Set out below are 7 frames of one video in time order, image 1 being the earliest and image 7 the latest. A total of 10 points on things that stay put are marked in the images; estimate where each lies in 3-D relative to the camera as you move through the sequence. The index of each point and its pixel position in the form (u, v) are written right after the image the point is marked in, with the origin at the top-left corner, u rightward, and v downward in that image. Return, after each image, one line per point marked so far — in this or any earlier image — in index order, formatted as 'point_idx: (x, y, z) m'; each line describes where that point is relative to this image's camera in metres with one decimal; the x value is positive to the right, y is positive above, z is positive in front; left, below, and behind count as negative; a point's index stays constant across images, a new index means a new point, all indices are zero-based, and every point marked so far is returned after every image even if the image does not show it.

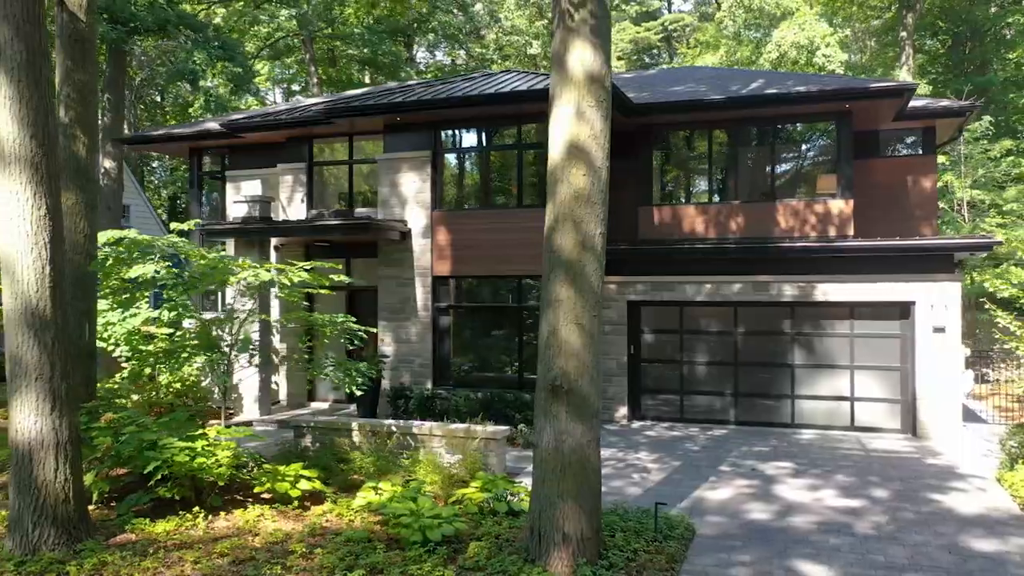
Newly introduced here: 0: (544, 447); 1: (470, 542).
0: (+0.3, -1.4, +6.2) m
1: (-0.3, -2.2, +6.4) m
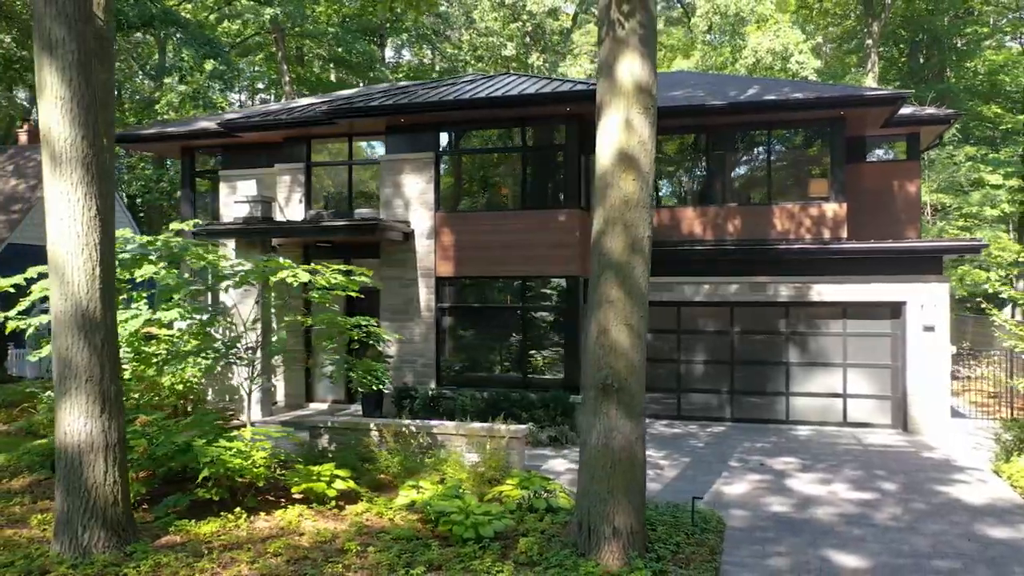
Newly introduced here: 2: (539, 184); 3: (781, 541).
0: (+0.7, -1.4, +6.4) m
1: (+0.1, -2.2, +6.6) m
2: (+0.5, +1.9, +13.5) m
3: (+2.7, -2.5, +7.3) m
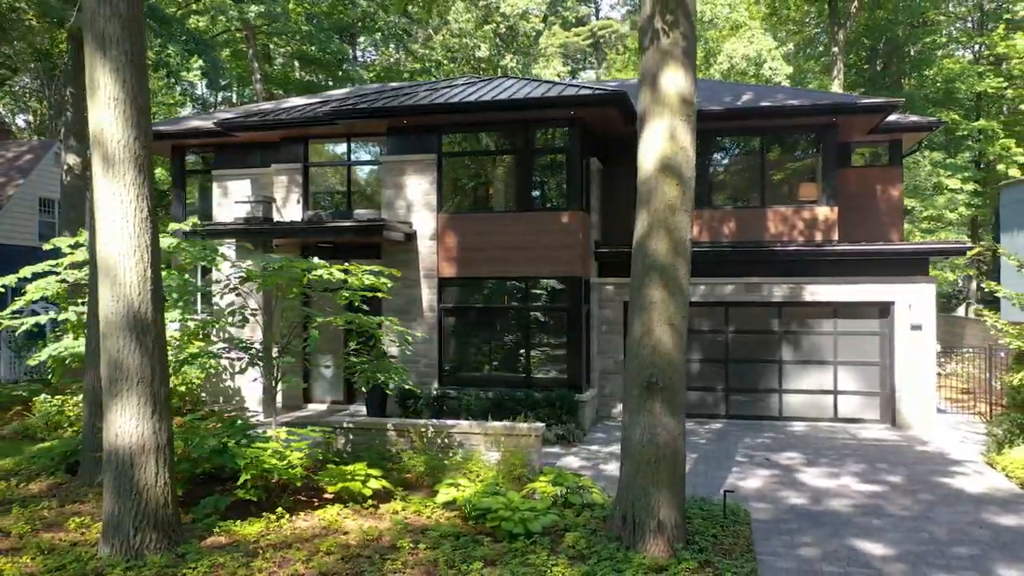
0: (+1.1, -1.4, +6.6) m
1: (+0.5, -2.3, +6.8) m
2: (+0.5, +1.9, +13.7) m
3: (+3.0, -2.5, +7.6) m
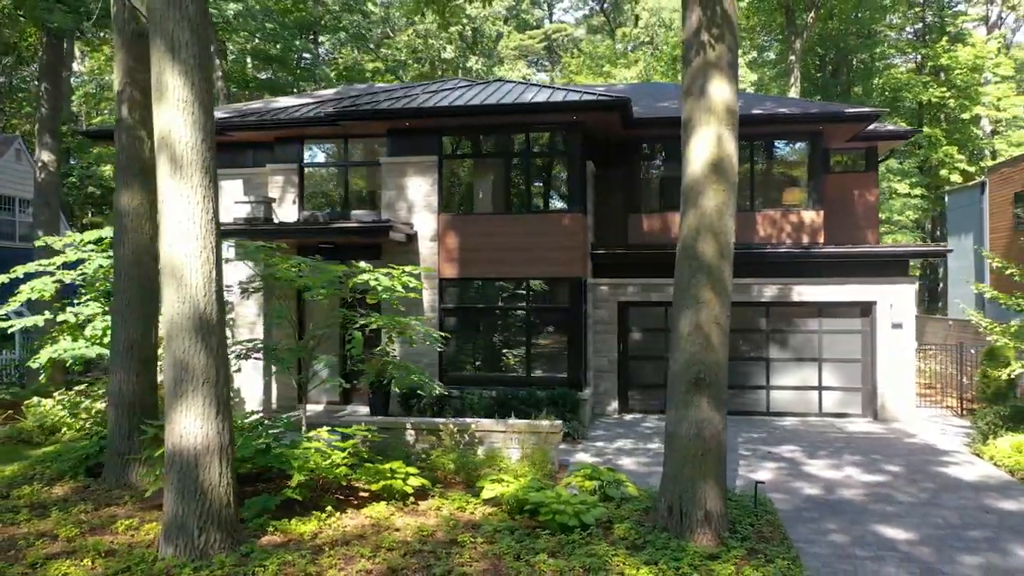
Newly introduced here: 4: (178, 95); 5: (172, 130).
0: (+1.6, -1.4, +6.9) m
1: (+1.0, -2.3, +7.0) m
2: (+0.6, +1.9, +13.9) m
3: (+3.5, -2.5, +8.0) m
4: (-2.7, +1.6, +6.0) m
5: (-2.8, +1.3, +6.0) m
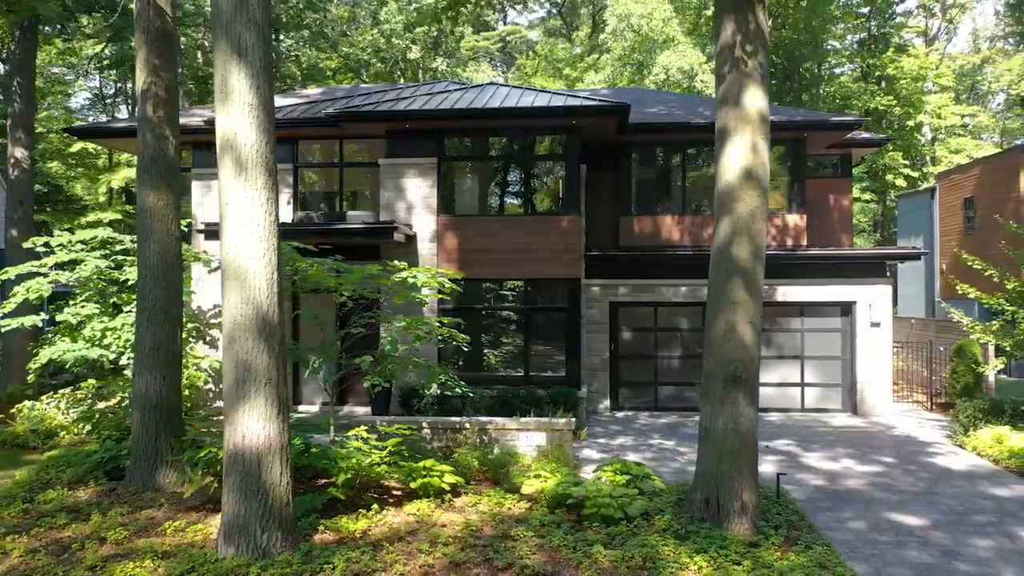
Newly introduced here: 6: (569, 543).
0: (+2.1, -1.4, +7.2) m
1: (+1.4, -2.3, +7.3) m
2: (+0.5, +1.9, +14.1) m
3: (+3.8, -2.5, +8.4) m
4: (-2.2, +1.6, +6.0) m
5: (-2.3, +1.3, +6.0) m
6: (+0.5, -2.3, +6.6) m
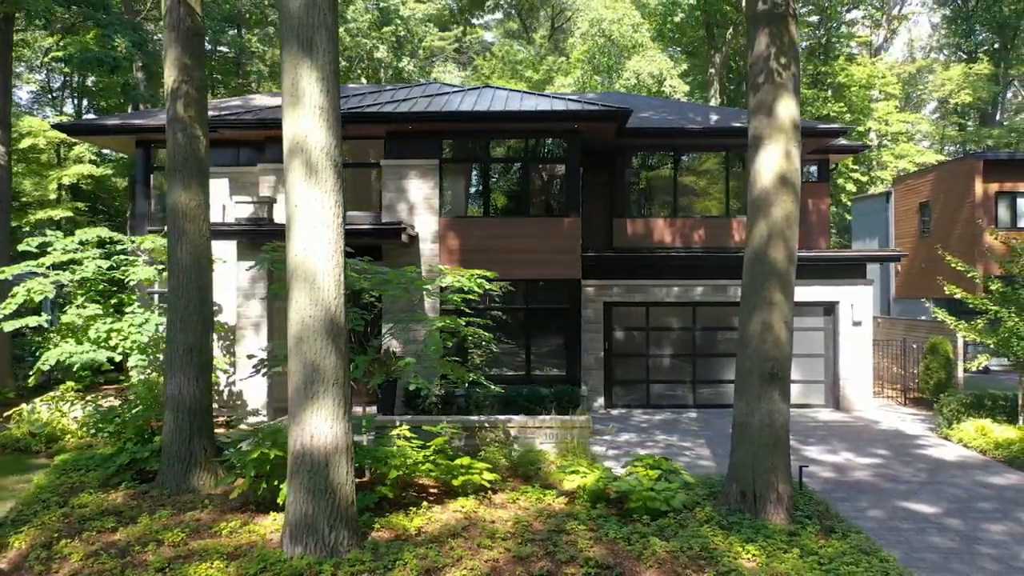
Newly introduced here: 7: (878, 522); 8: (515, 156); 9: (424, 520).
0: (+2.5, -1.4, +7.6) m
1: (+1.9, -2.3, +7.6) m
2: (+0.5, +1.9, +14.4) m
3: (+4.2, -2.5, +8.9) m
4: (-1.6, +1.6, +6.1) m
5: (-1.7, +1.3, +6.1) m
6: (+1.0, -2.3, +6.8) m
7: (+4.0, -2.5, +8.0) m
8: (+0.8, +2.6, +14.4) m
9: (-0.9, -2.3, +7.2) m
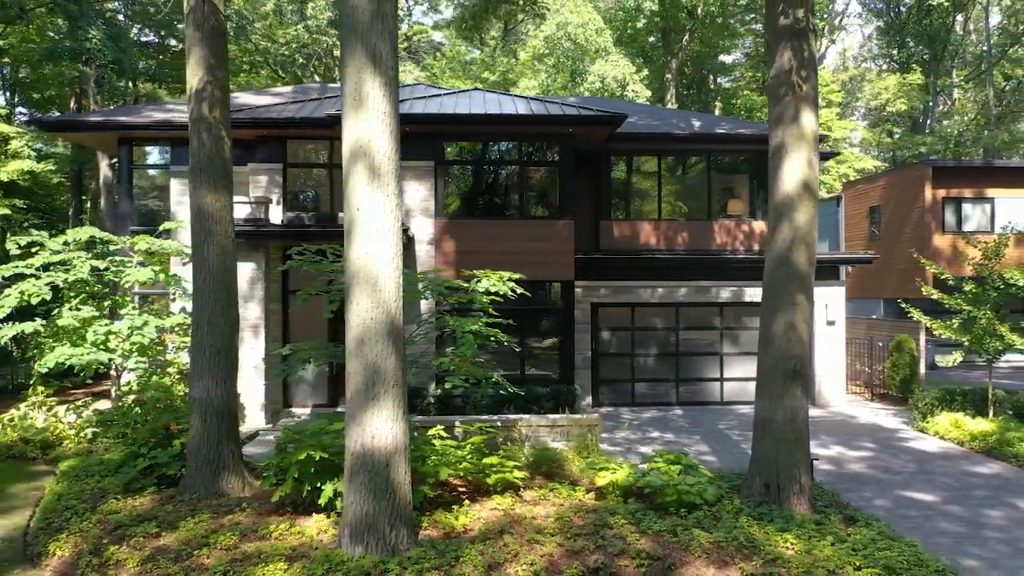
0: (+2.9, -1.4, +7.9) m
1: (+2.3, -2.3, +7.9) m
2: (+0.4, +1.8, +14.6) m
3: (+4.5, -2.6, +9.4) m
4: (-1.1, +1.5, +6.2) m
5: (-1.2, +1.2, +6.2) m
6: (+1.4, -2.3, +7.1) m
7: (+4.3, -2.6, +8.5) m
8: (+0.6, +2.6, +14.6) m
9: (-0.4, -2.3, +7.3) m
